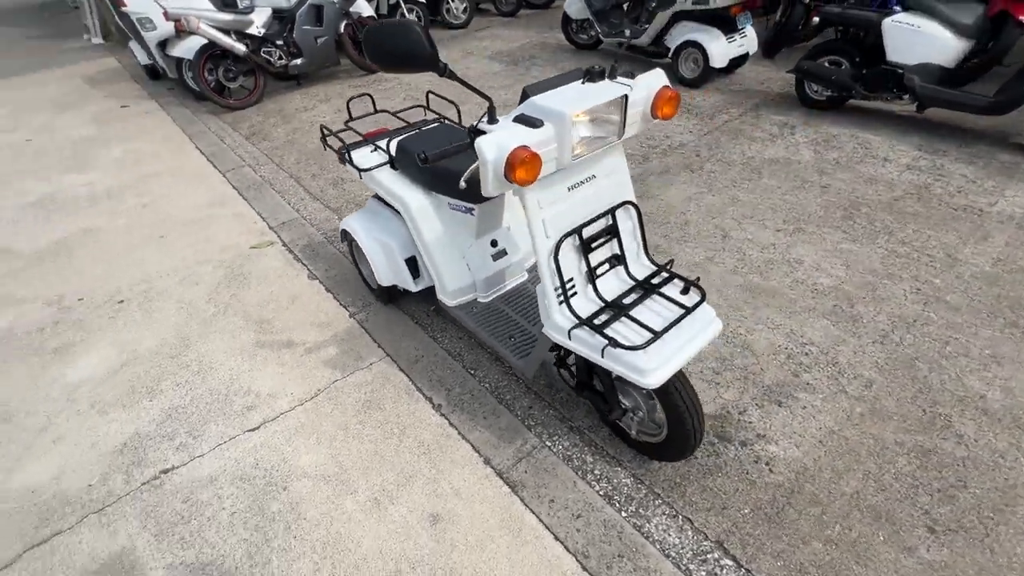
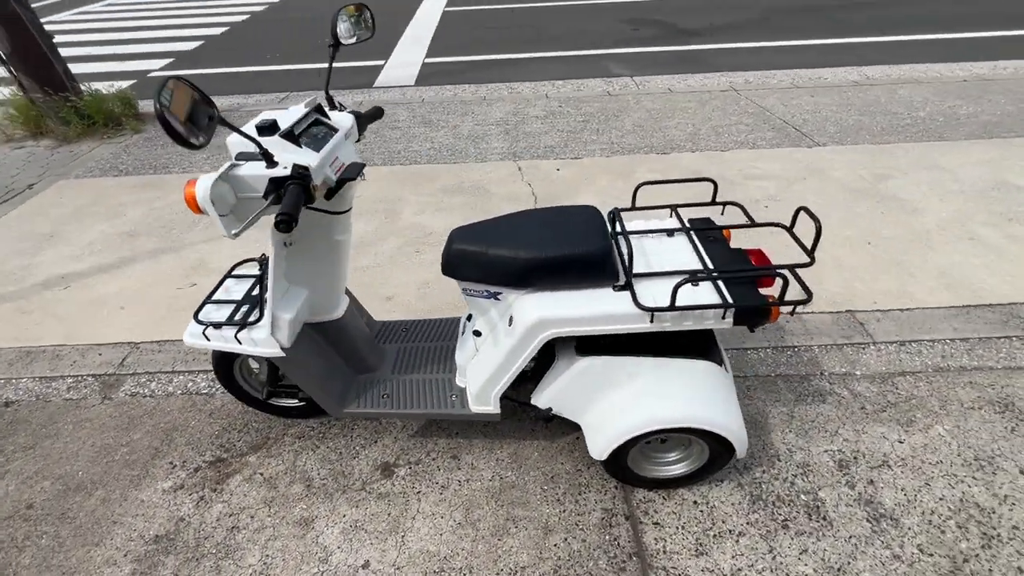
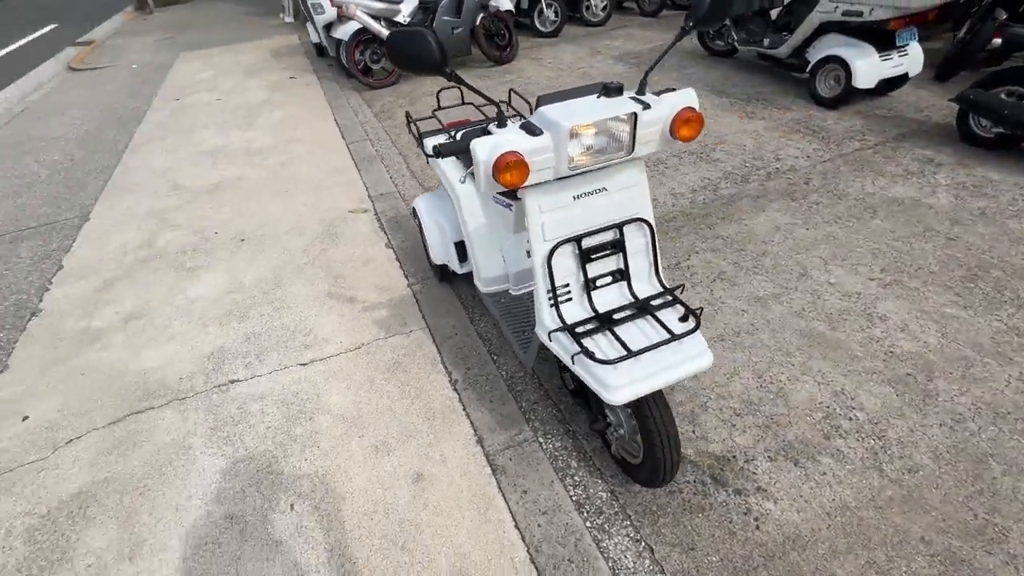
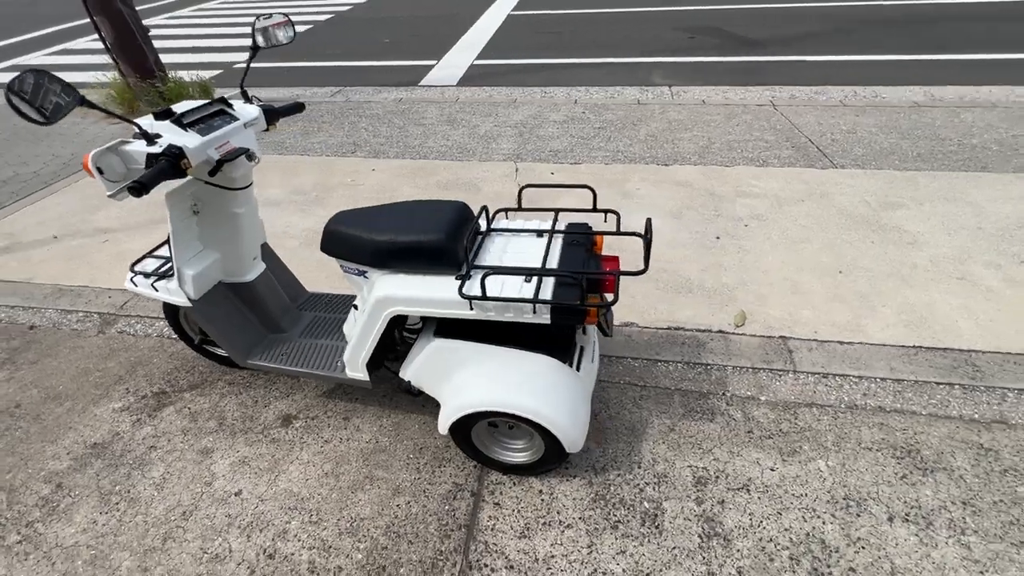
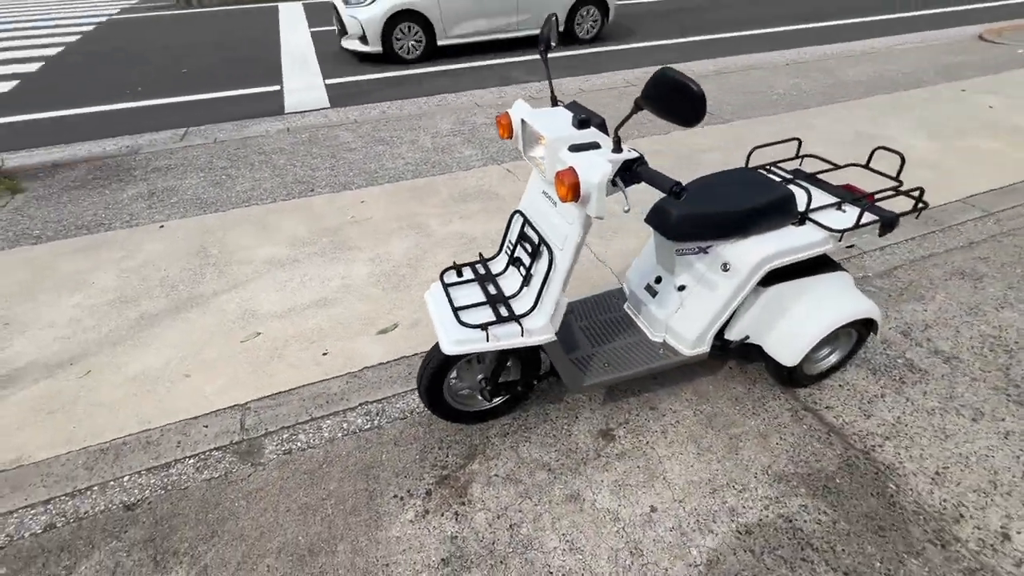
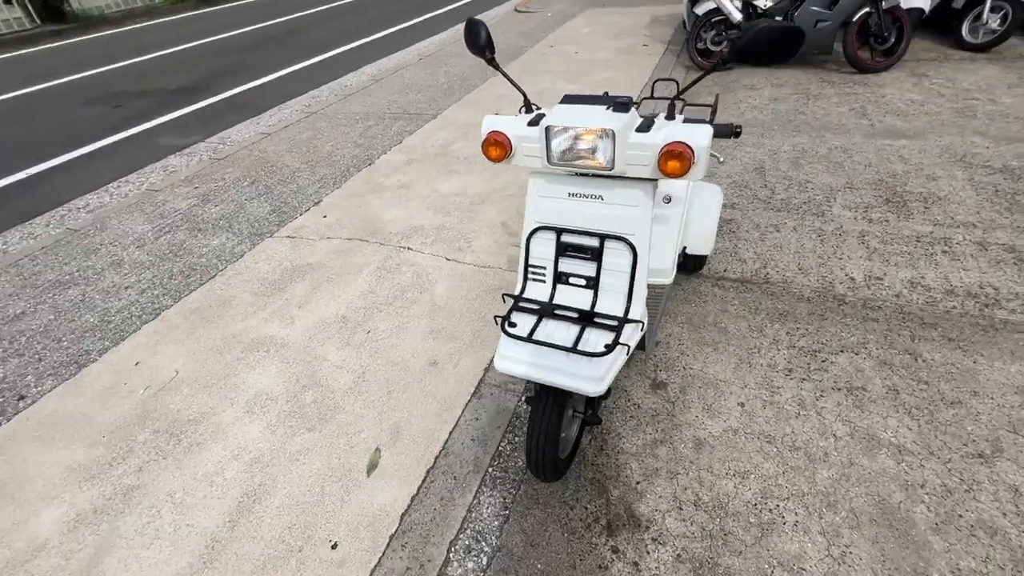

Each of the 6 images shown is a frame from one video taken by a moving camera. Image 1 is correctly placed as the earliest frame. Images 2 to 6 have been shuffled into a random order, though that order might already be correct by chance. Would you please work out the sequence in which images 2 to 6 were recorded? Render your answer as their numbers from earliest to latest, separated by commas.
3, 6, 5, 2, 4
